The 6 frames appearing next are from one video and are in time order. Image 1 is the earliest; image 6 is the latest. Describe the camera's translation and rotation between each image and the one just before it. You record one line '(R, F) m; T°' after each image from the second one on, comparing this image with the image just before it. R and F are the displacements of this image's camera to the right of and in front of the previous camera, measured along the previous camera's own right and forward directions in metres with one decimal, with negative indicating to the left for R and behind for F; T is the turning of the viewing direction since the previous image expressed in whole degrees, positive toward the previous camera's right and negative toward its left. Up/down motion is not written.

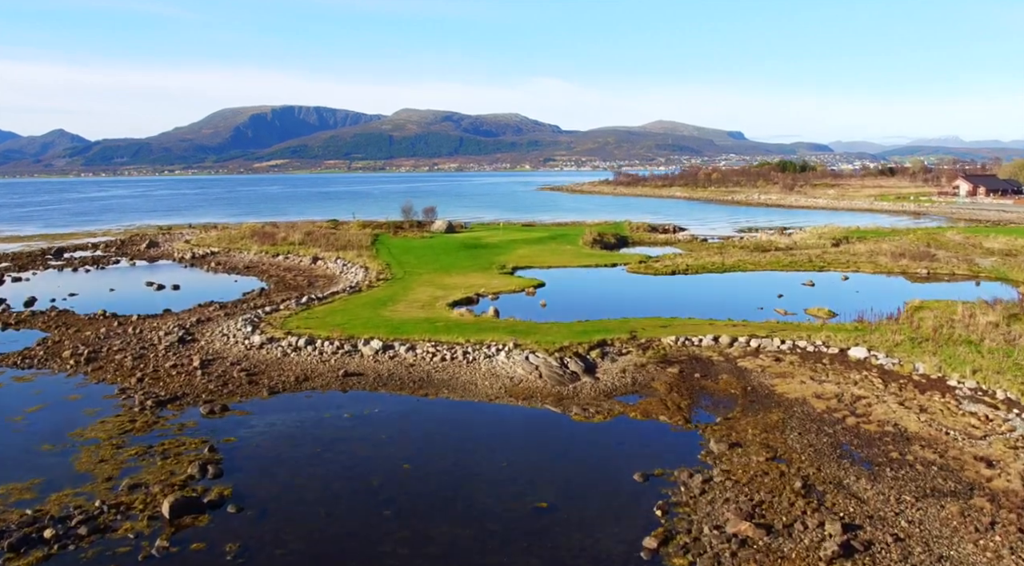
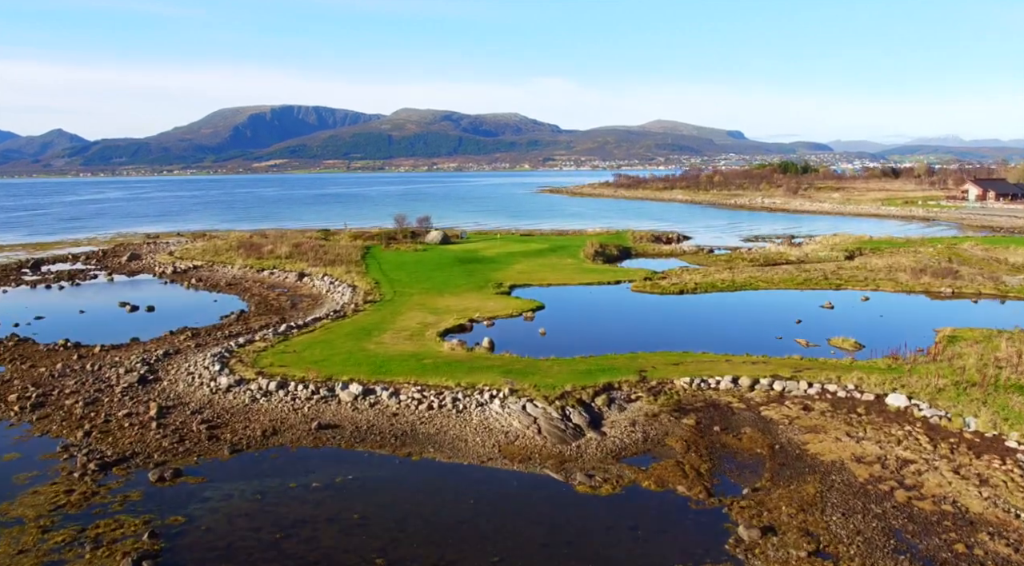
(+0.1, +2.5) m; 0°
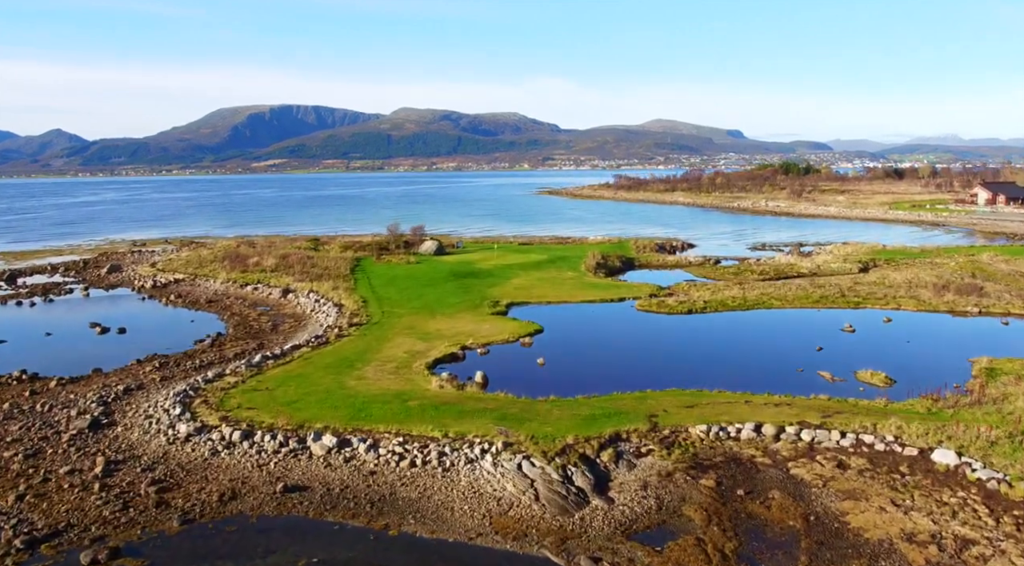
(+0.1, +2.5) m; 0°
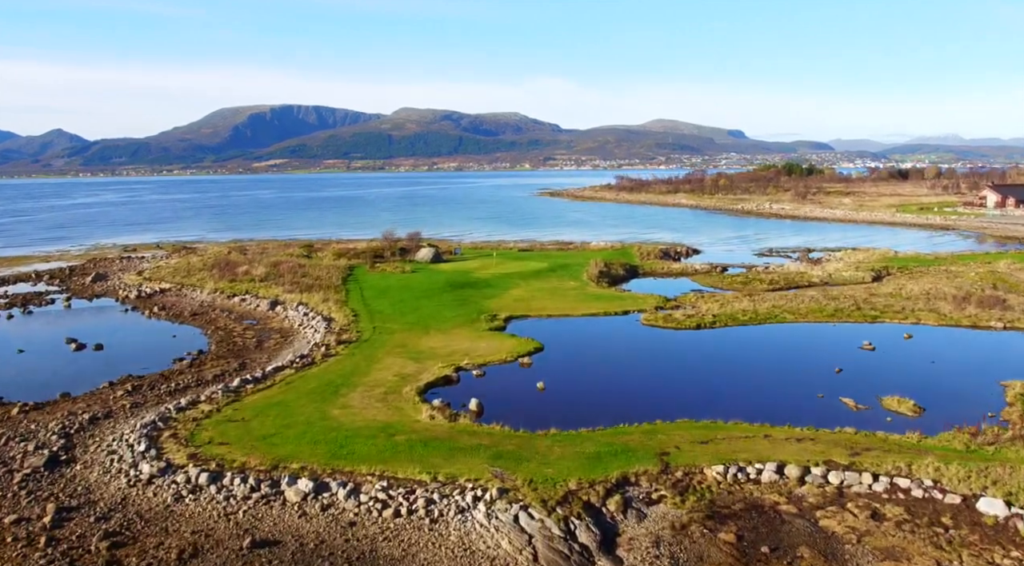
(+0.1, +1.9) m; 0°
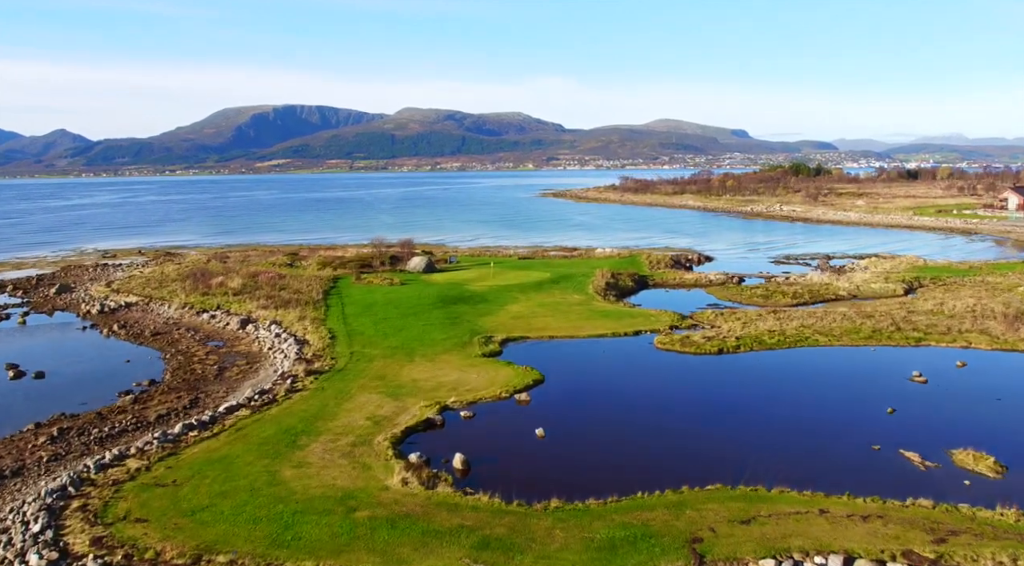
(+0.2, +4.1) m; 0°
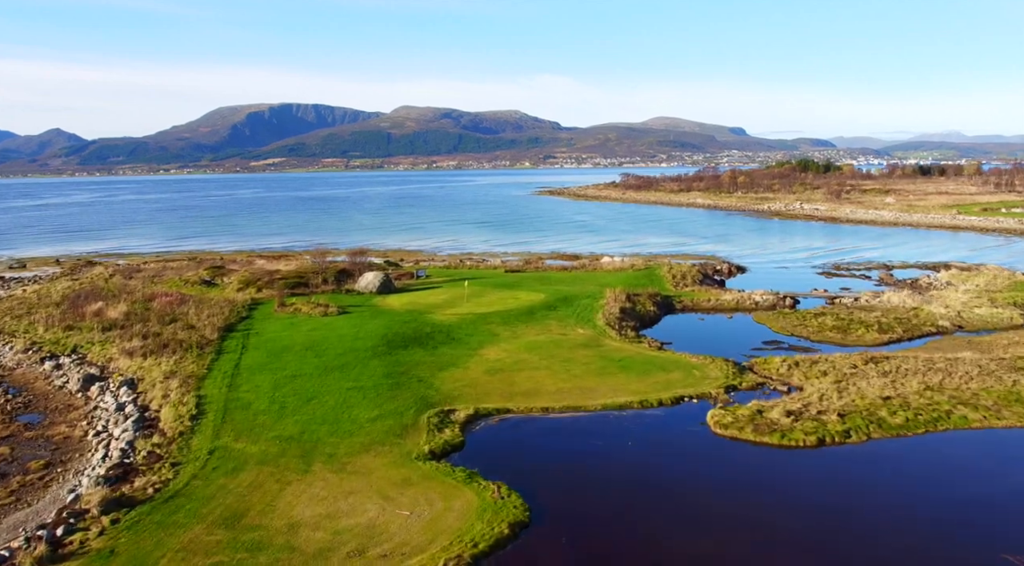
(+0.7, +11.7) m; 0°
